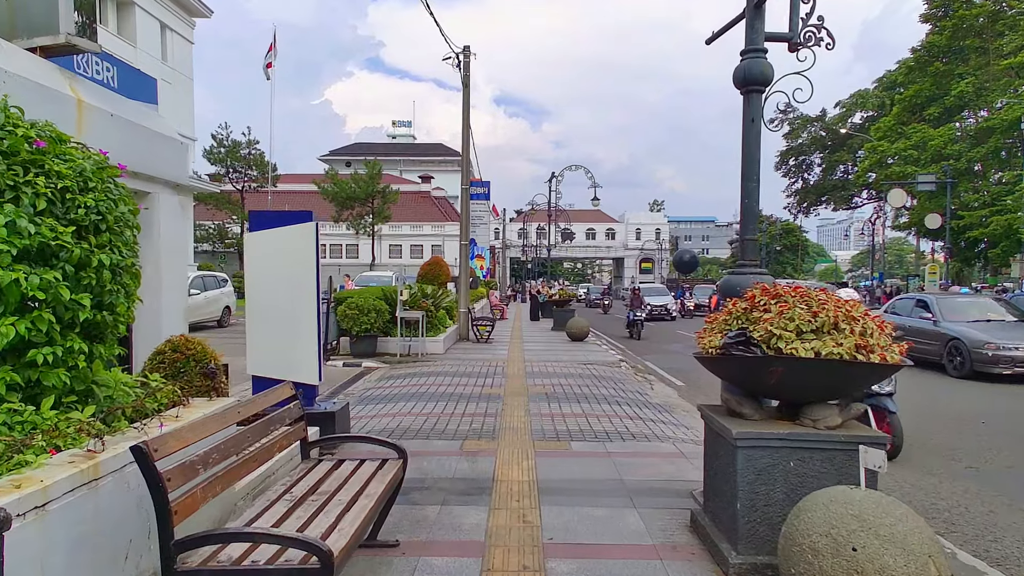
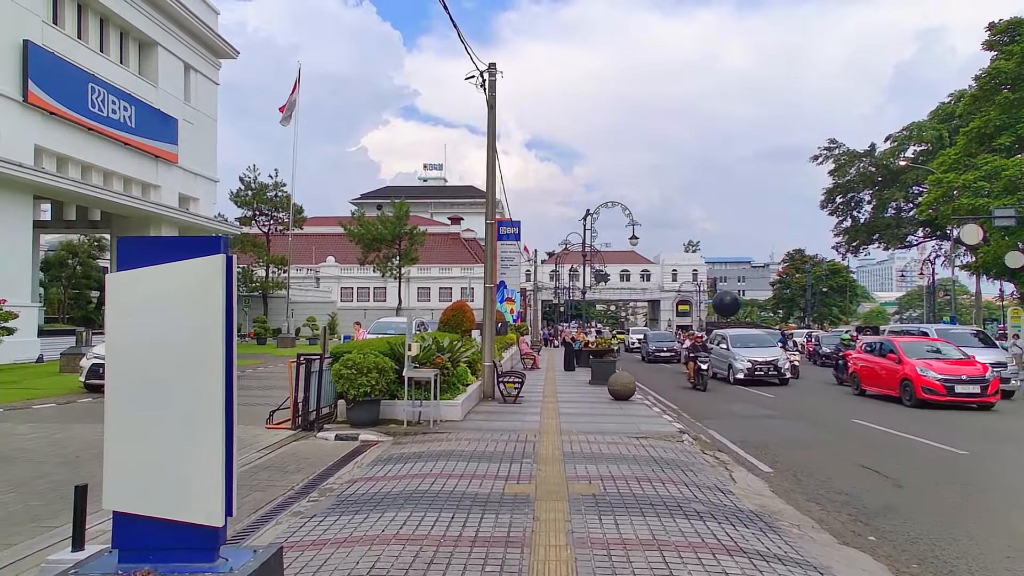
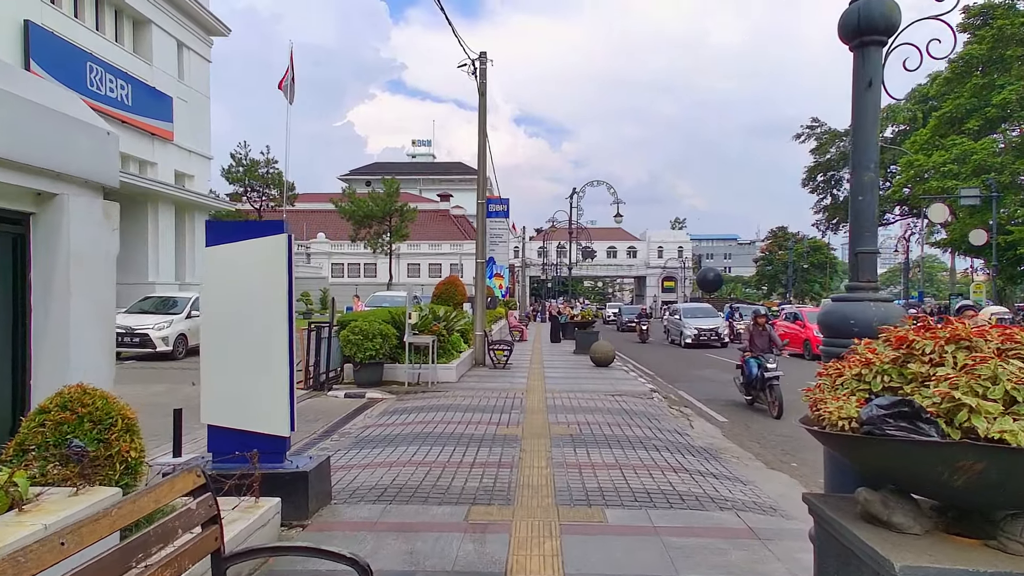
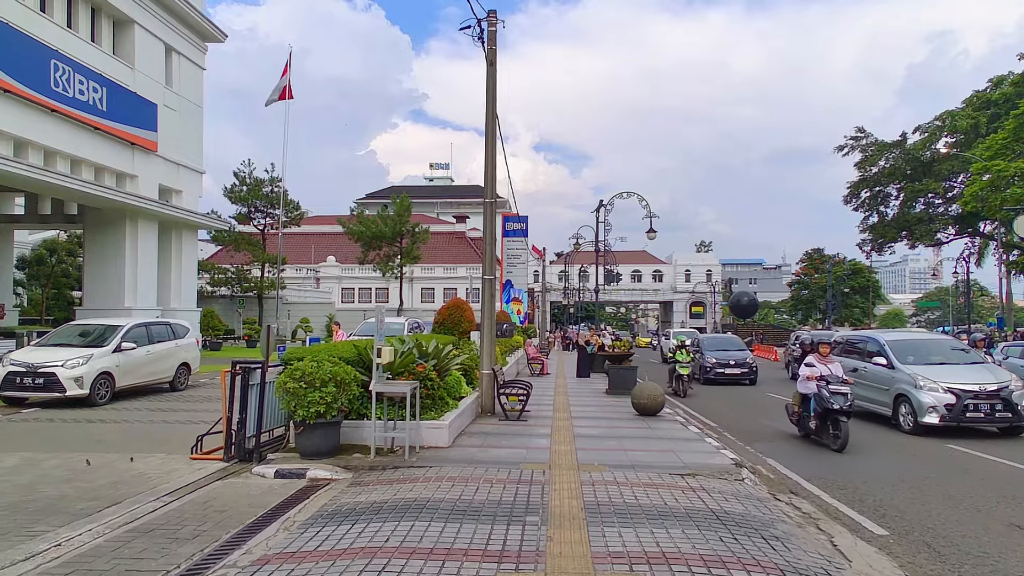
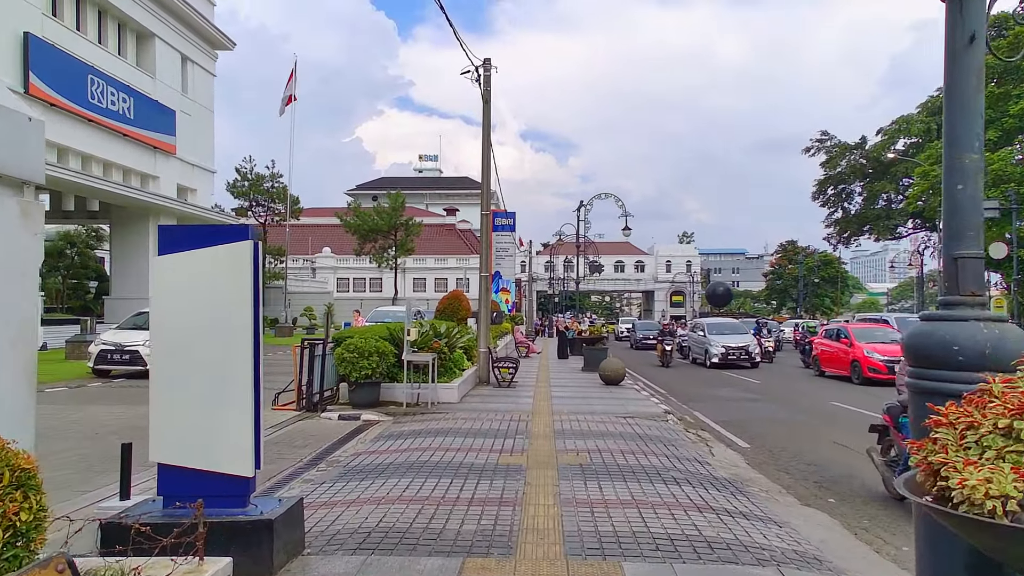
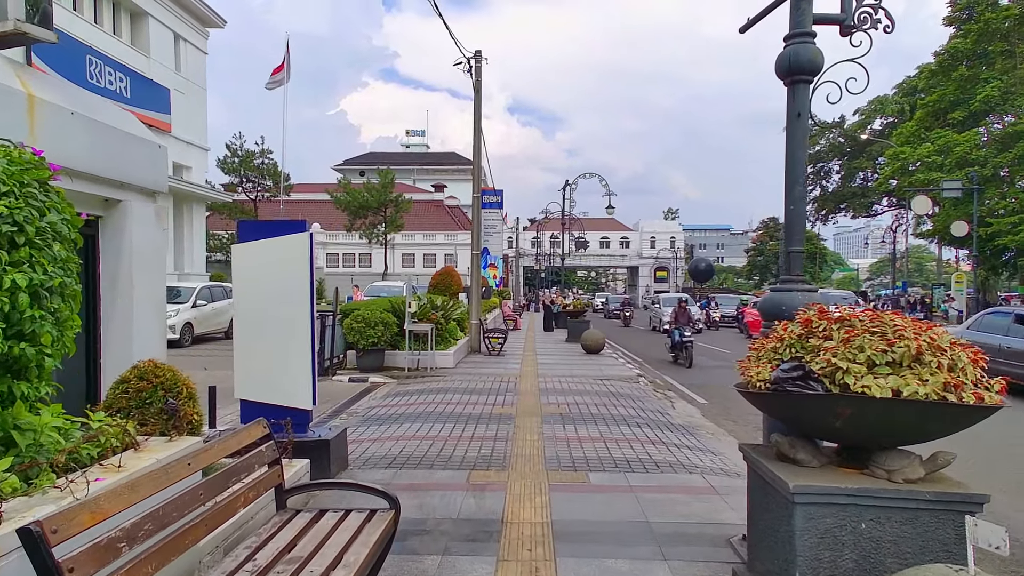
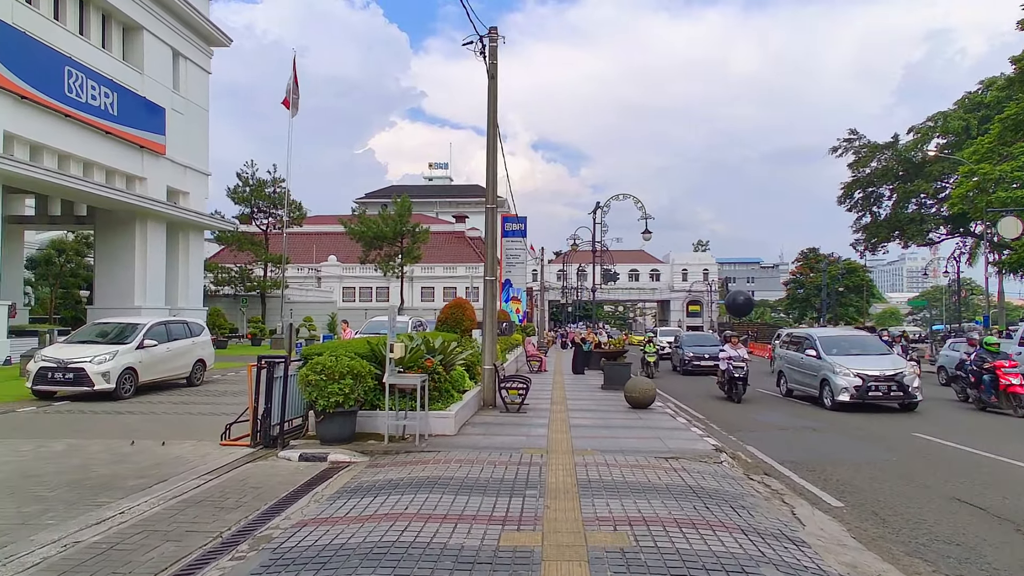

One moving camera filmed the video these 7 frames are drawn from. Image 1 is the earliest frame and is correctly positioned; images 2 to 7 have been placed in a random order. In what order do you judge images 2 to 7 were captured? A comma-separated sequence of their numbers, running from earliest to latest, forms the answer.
6, 3, 5, 2, 7, 4
